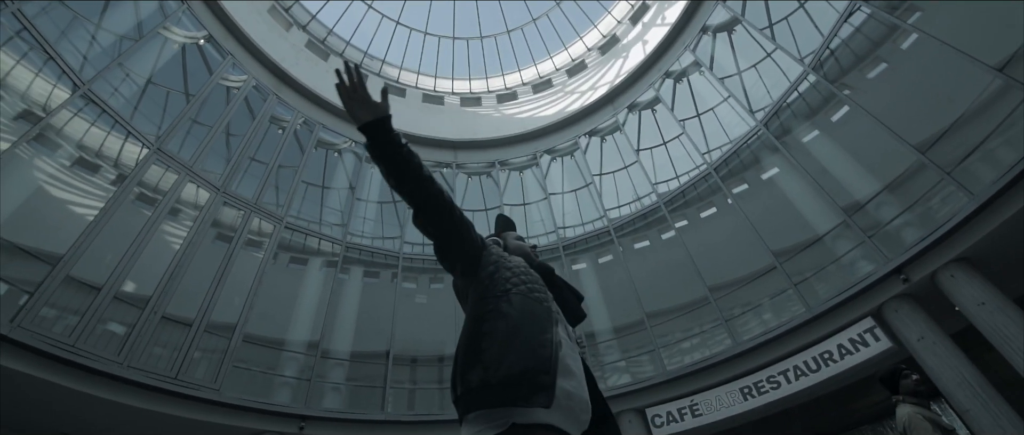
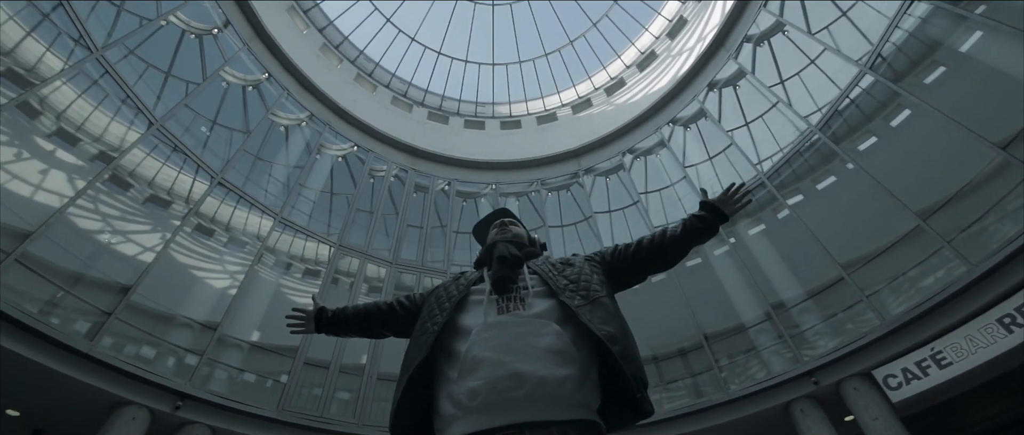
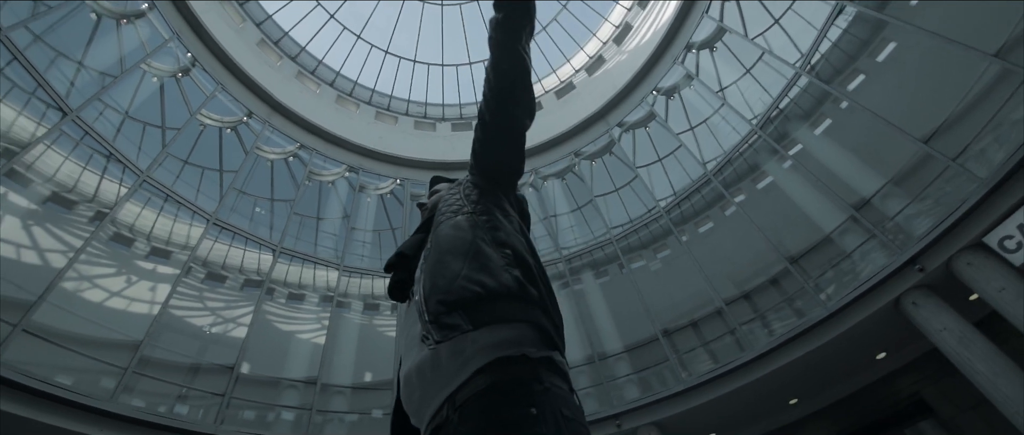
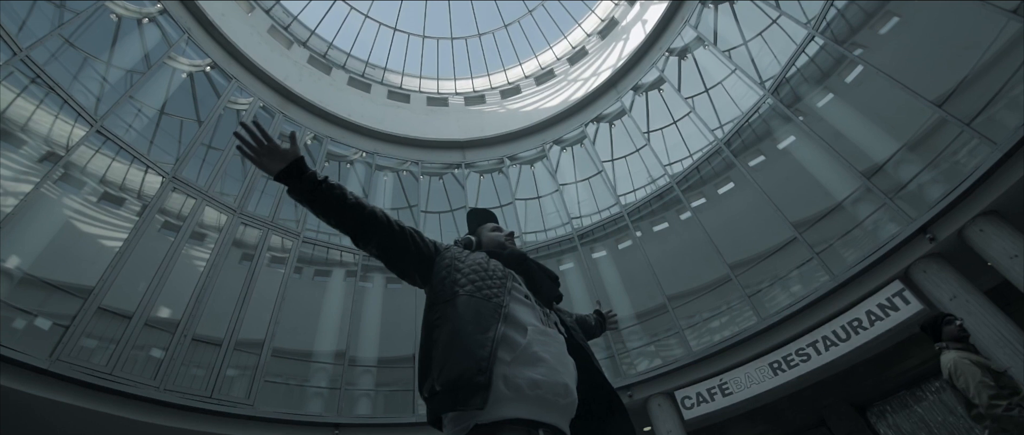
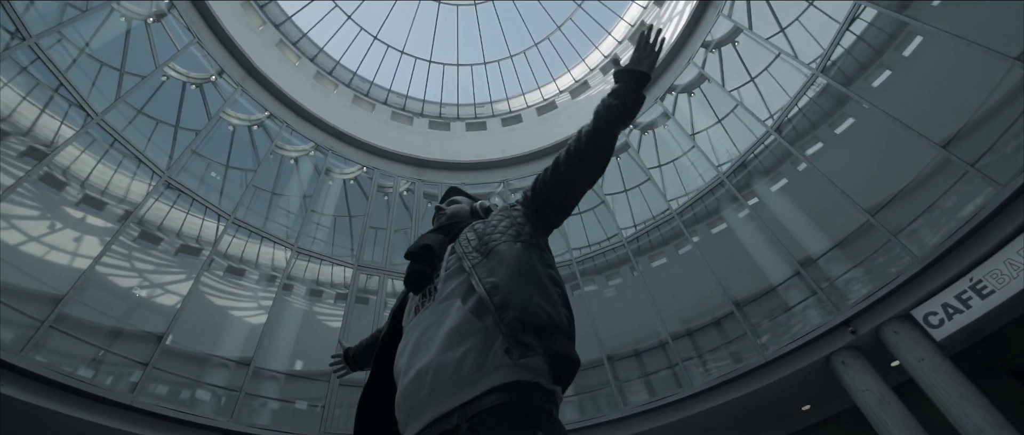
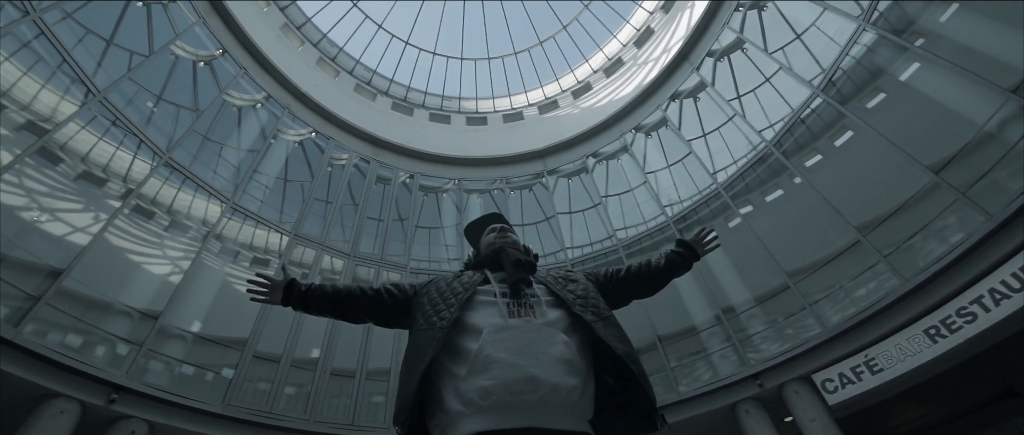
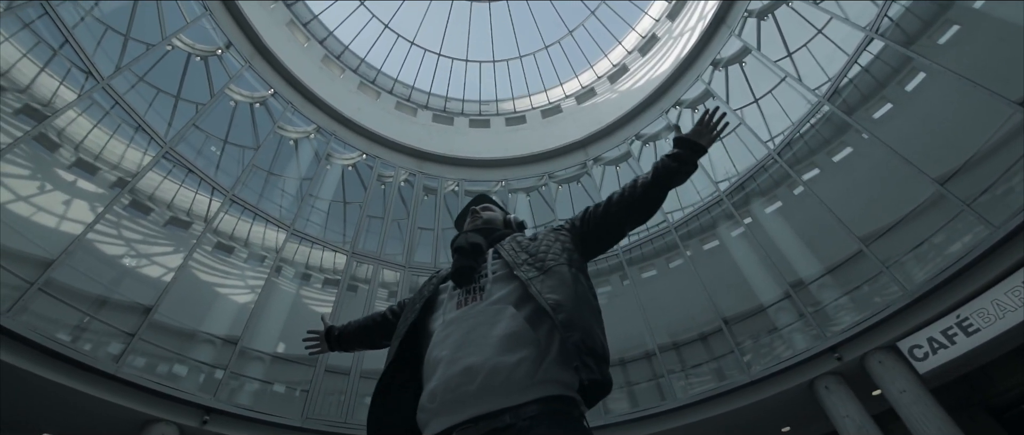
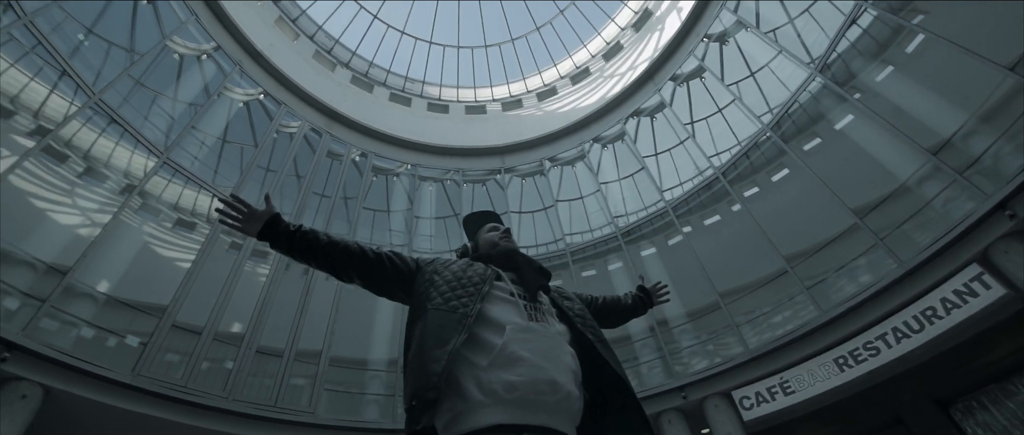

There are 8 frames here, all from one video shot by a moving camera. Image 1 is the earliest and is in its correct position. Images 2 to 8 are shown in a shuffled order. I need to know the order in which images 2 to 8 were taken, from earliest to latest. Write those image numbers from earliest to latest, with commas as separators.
4, 8, 6, 2, 7, 5, 3
